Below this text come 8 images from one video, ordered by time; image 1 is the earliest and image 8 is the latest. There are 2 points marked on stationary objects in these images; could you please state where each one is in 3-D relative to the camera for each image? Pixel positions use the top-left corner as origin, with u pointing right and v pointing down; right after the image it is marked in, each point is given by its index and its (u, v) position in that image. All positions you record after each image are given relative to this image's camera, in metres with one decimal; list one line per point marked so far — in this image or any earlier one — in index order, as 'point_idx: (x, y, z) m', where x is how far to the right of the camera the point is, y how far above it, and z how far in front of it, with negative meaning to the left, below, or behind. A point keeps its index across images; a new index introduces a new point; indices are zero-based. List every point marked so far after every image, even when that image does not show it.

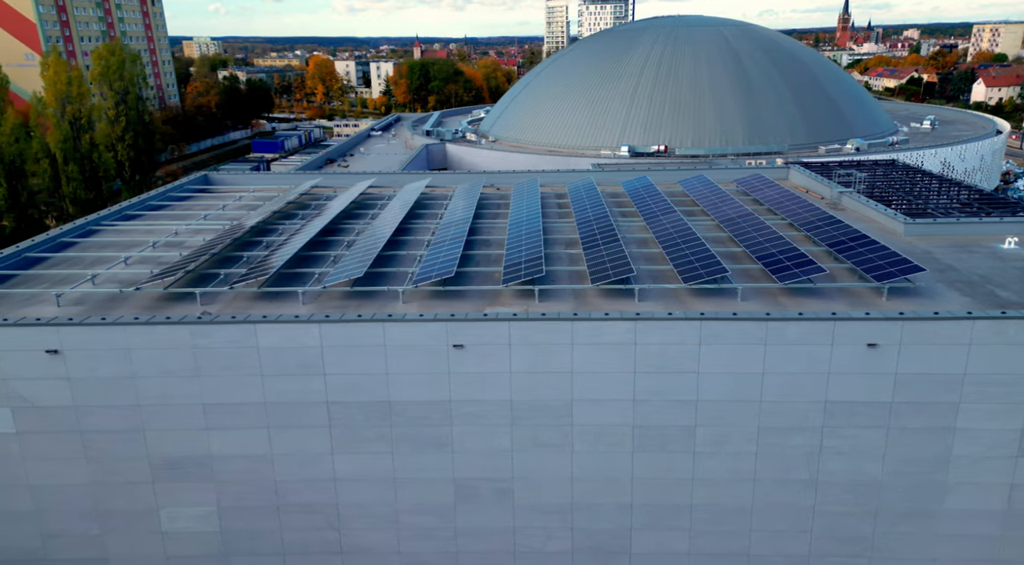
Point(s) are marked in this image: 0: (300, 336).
0: (-3.6, -0.9, +12.0) m
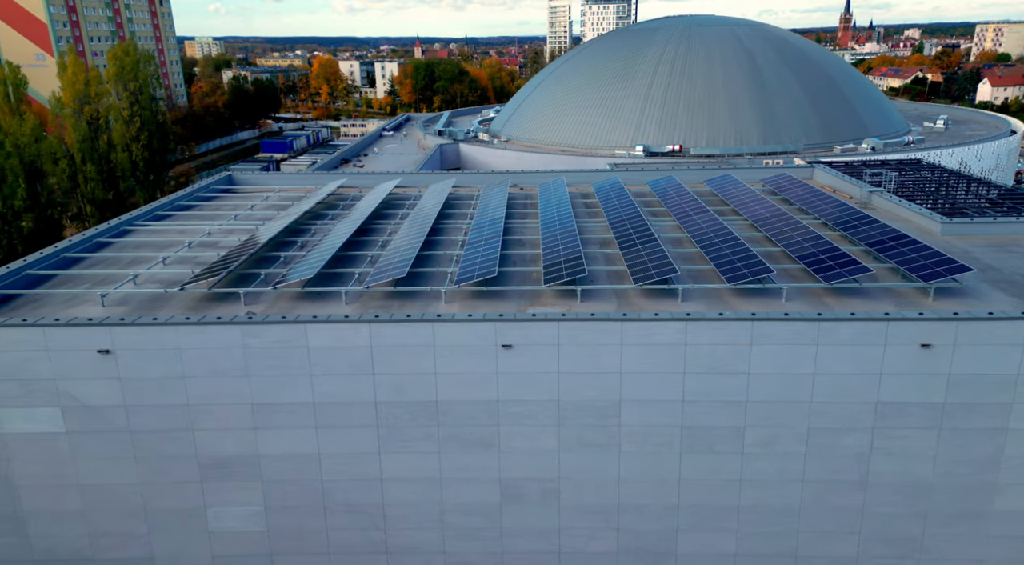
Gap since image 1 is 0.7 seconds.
0: (-2.7, -0.9, +12.0) m
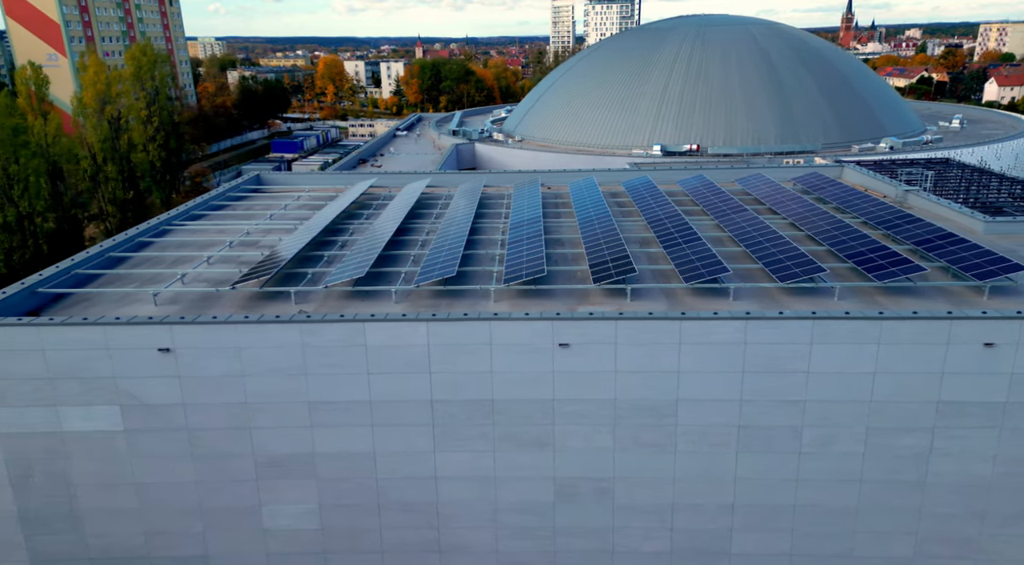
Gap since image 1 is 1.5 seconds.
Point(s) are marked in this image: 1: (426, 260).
0: (-1.8, -0.9, +12.1) m
1: (-1.9, +0.5, +15.9) m
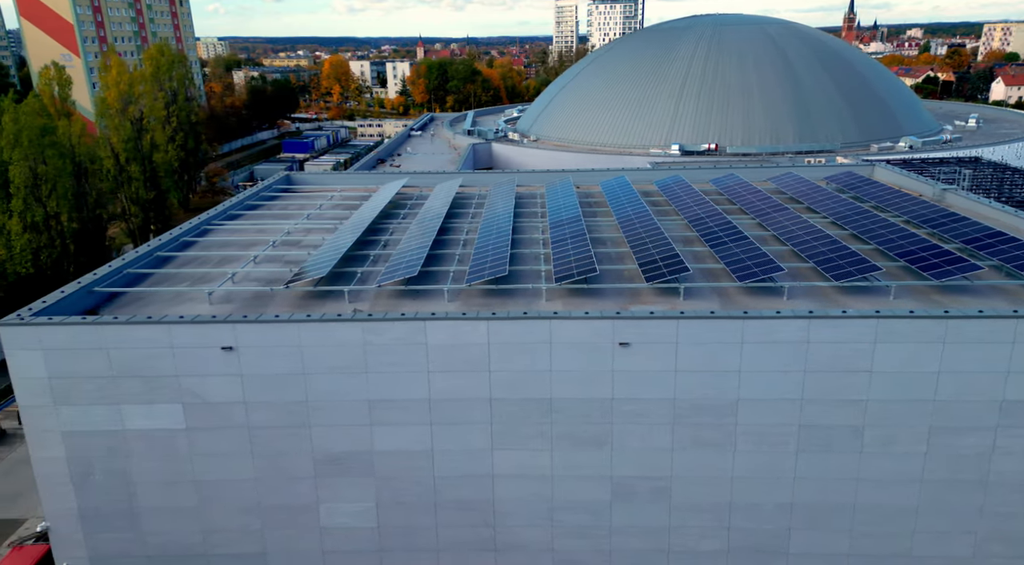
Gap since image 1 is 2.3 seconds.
0: (-0.8, -0.9, +12.1) m
1: (-0.9, +0.5, +15.9) m
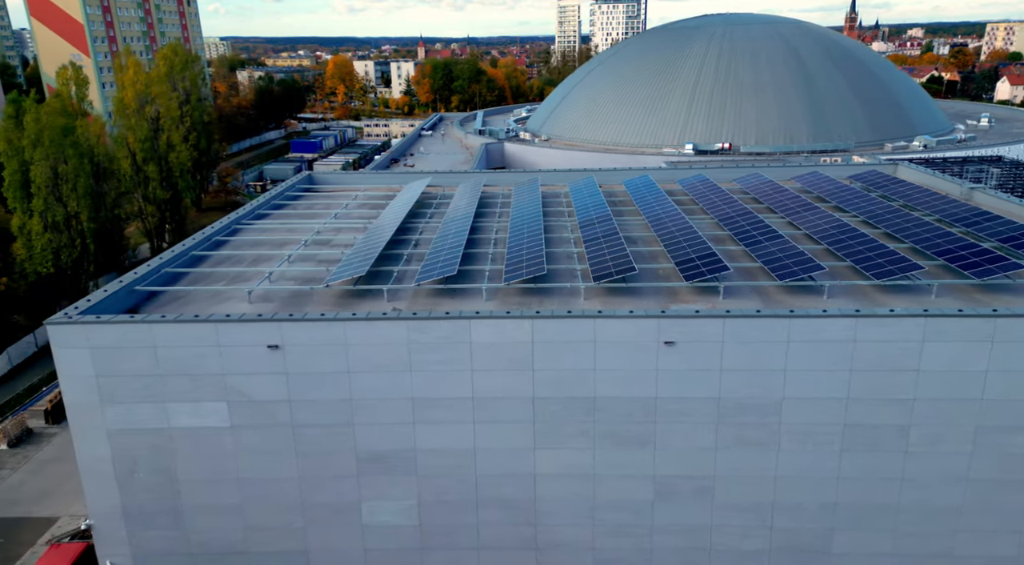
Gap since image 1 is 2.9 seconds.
0: (0.0, -0.8, +12.1) m
1: (-0.1, +0.5, +15.9) m
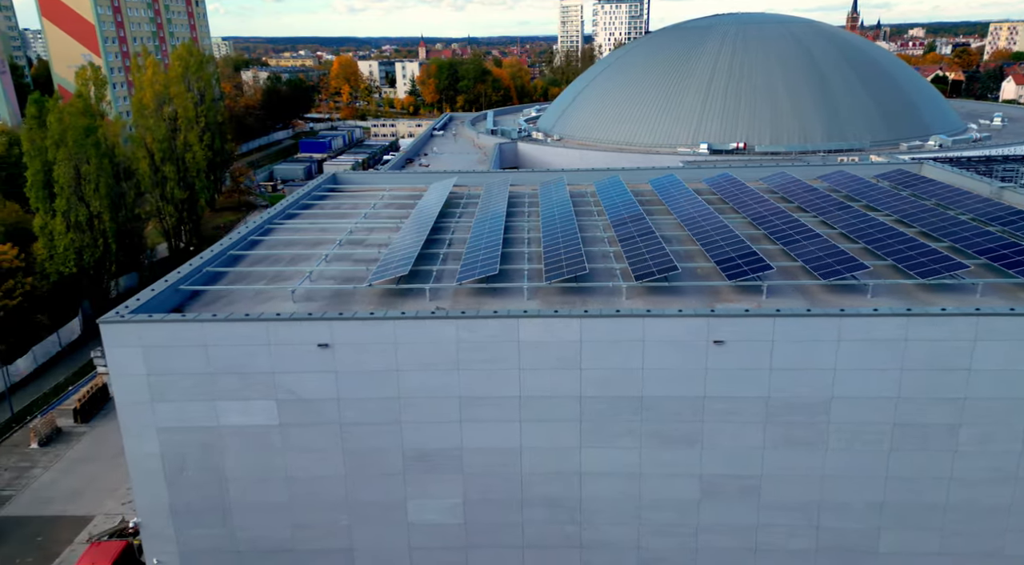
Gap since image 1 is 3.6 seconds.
0: (+0.8, -0.8, +12.1) m
1: (+0.7, +0.6, +16.0) m
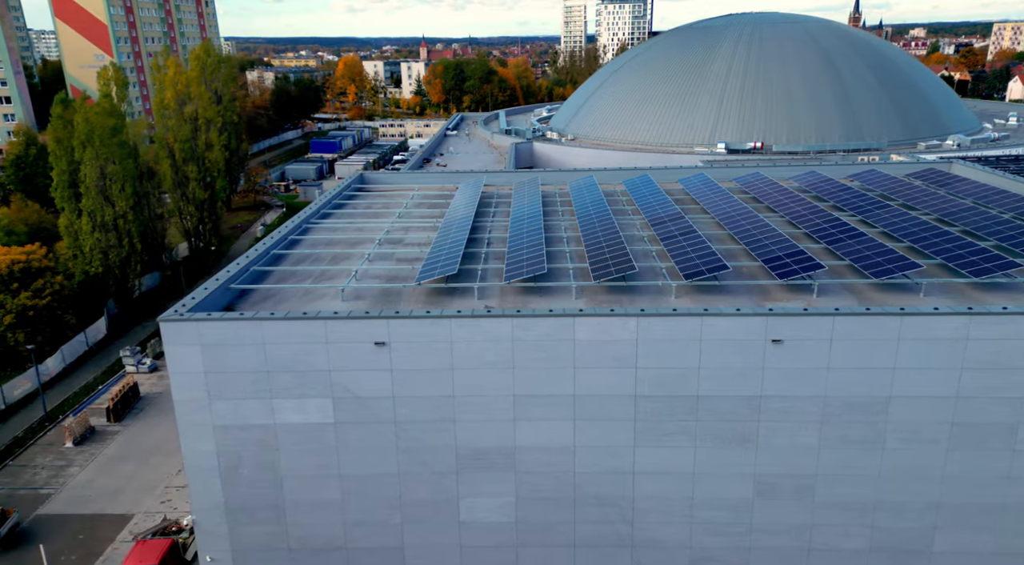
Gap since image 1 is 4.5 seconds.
0: (+1.7, -0.8, +12.1) m
1: (+1.7, +0.6, +15.9) m
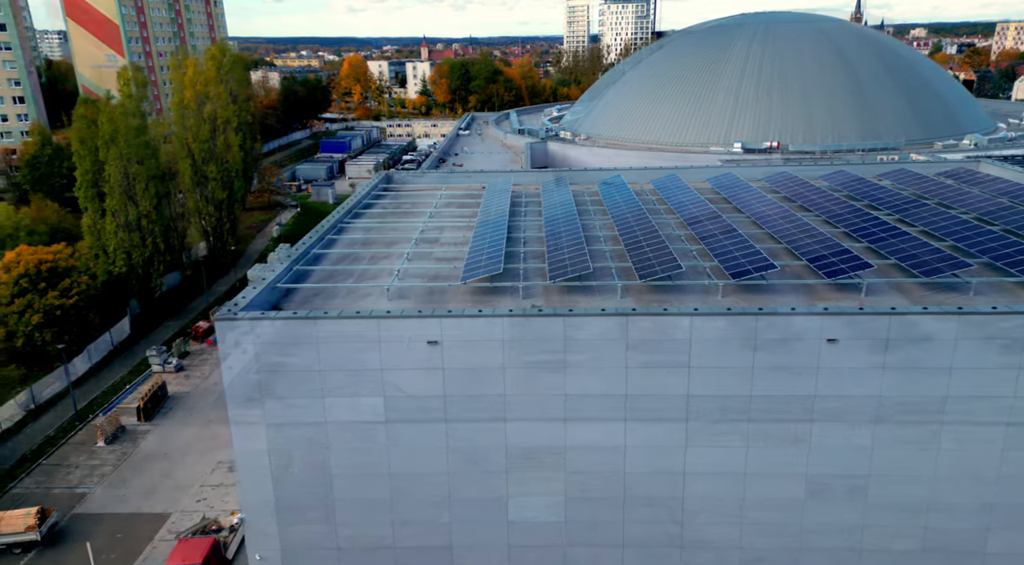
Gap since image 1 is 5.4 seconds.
0: (+2.6, -0.8, +12.0) m
1: (+2.6, +0.6, +15.9) m
